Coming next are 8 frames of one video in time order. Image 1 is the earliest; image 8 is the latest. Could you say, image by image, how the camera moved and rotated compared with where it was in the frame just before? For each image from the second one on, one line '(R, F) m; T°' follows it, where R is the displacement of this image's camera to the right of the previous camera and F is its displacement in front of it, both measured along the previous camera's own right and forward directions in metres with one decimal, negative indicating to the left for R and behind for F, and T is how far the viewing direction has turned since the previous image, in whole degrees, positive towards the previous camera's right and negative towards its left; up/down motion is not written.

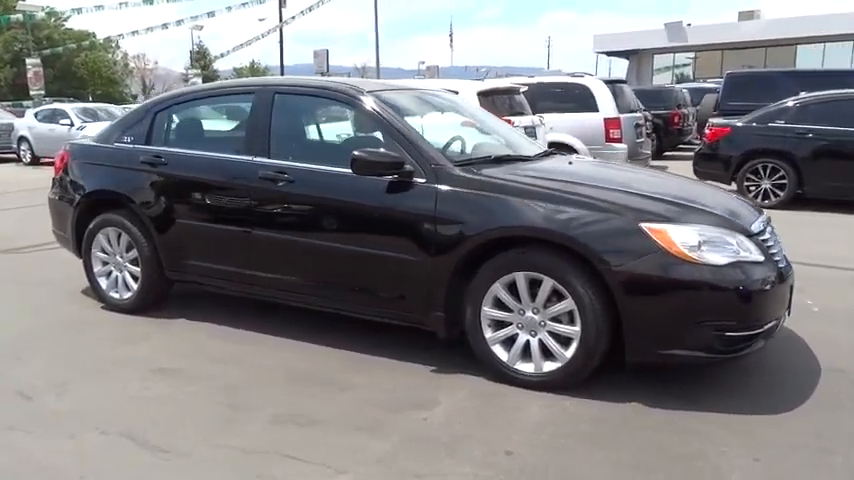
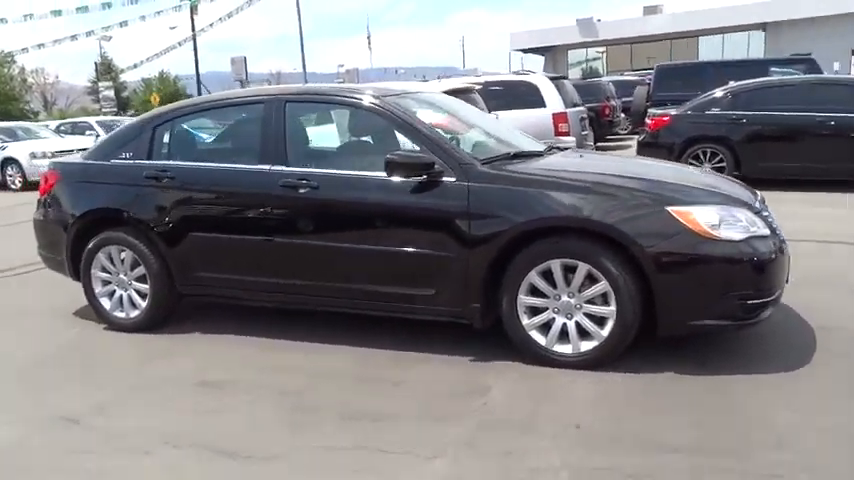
(-0.7, -0.1) m; +6°
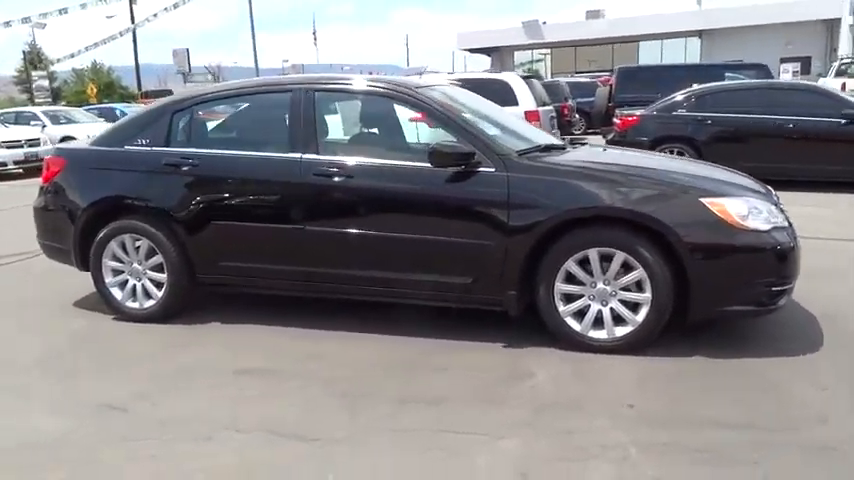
(-0.7, -0.1) m; +5°
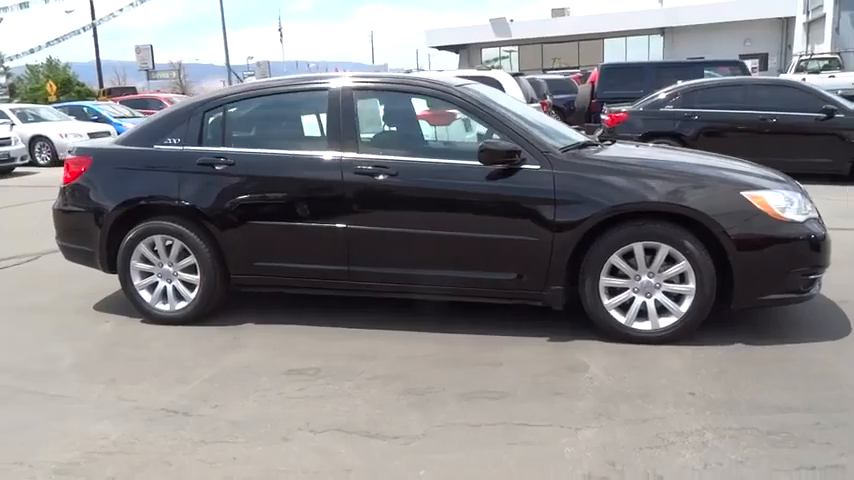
(-0.6, 0.0) m; +3°
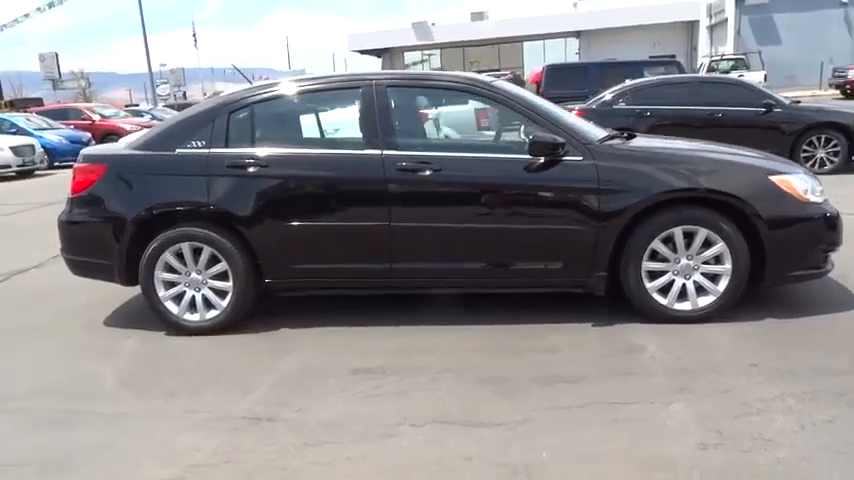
(-0.9, 0.0) m; +7°
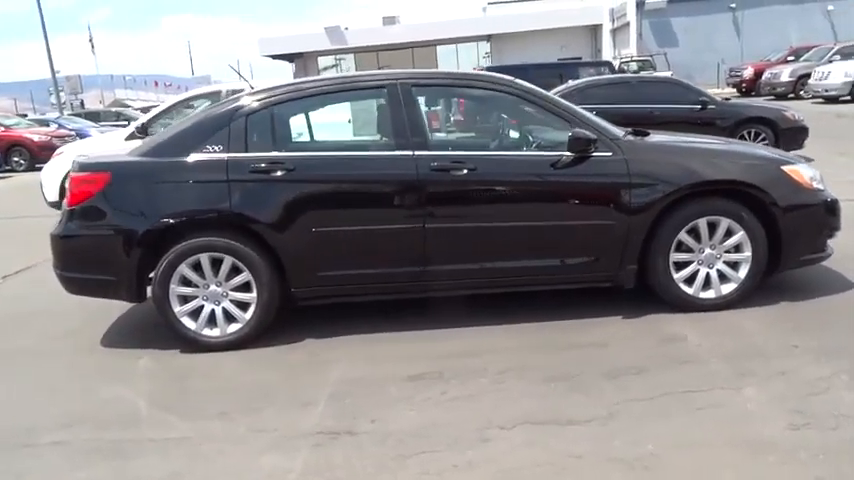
(-0.9, +0.1) m; +7°
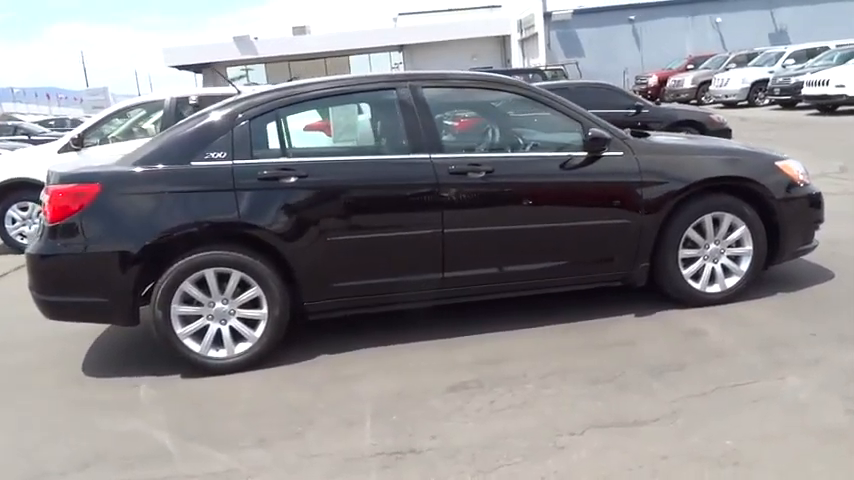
(-0.8, +0.2) m; +8°
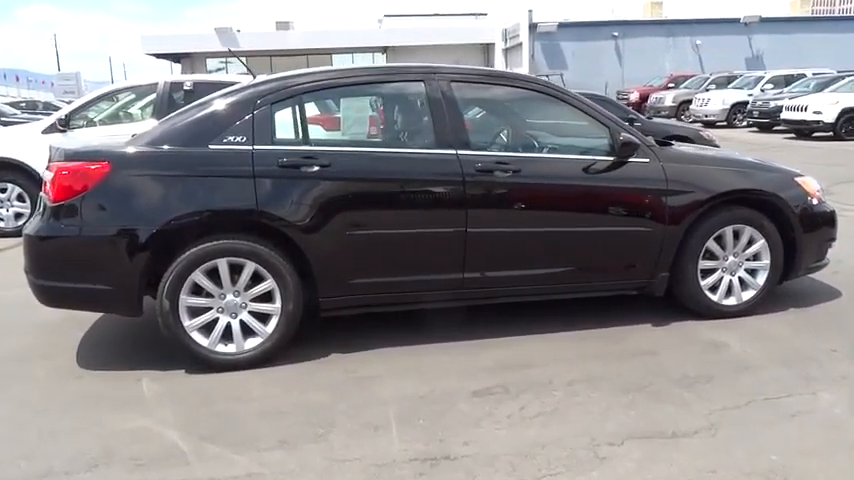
(-0.4, +0.2) m; +2°
